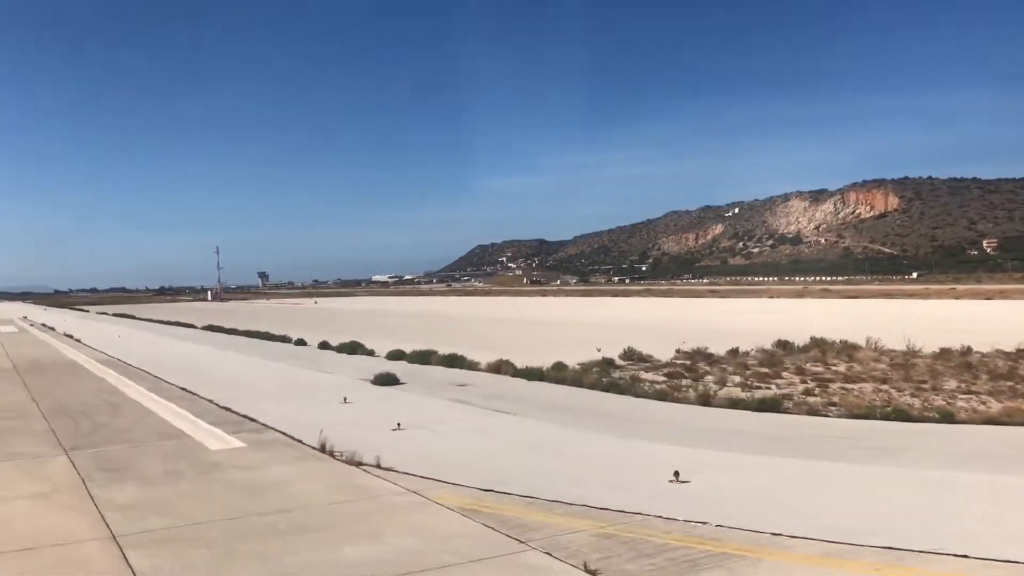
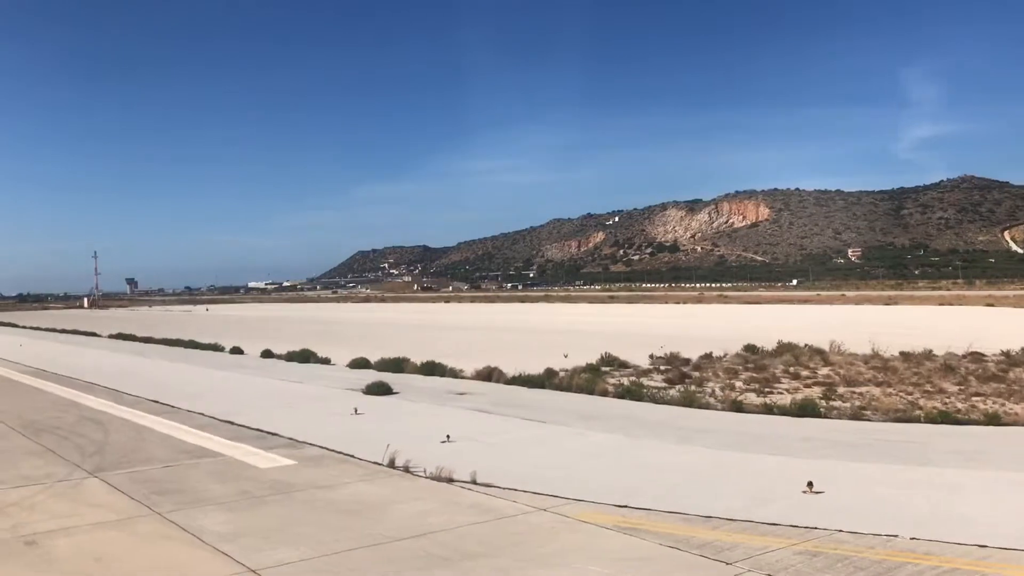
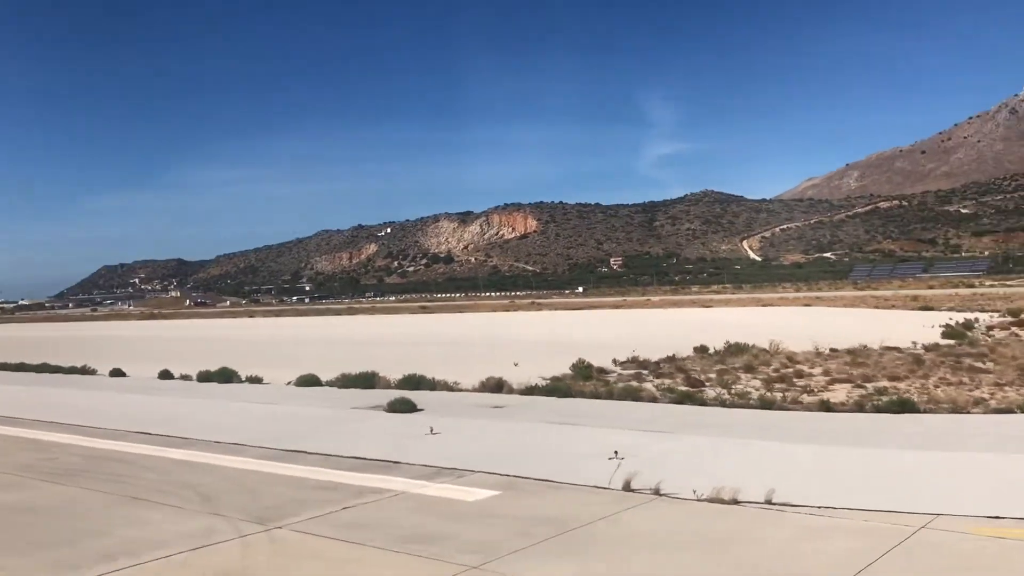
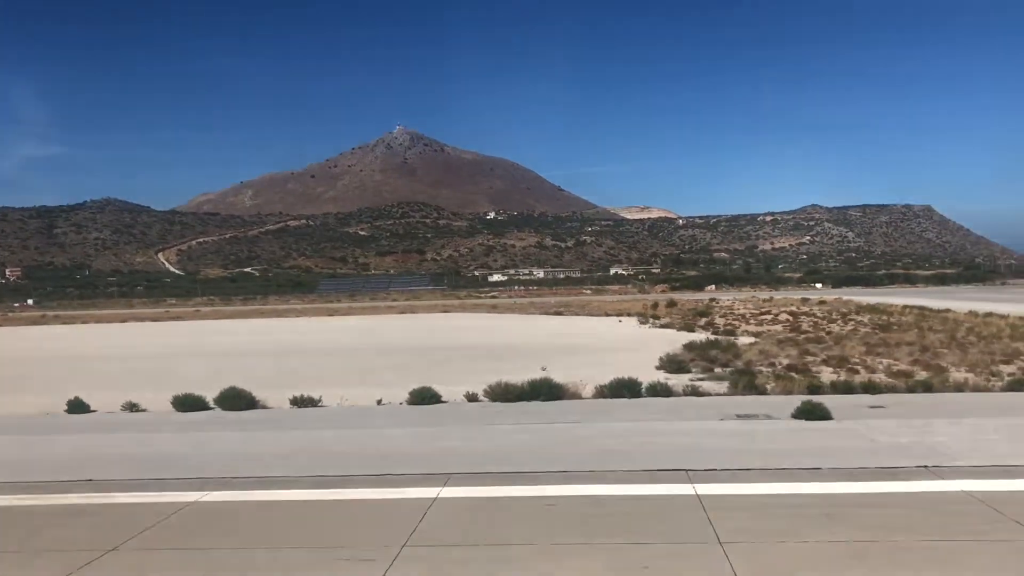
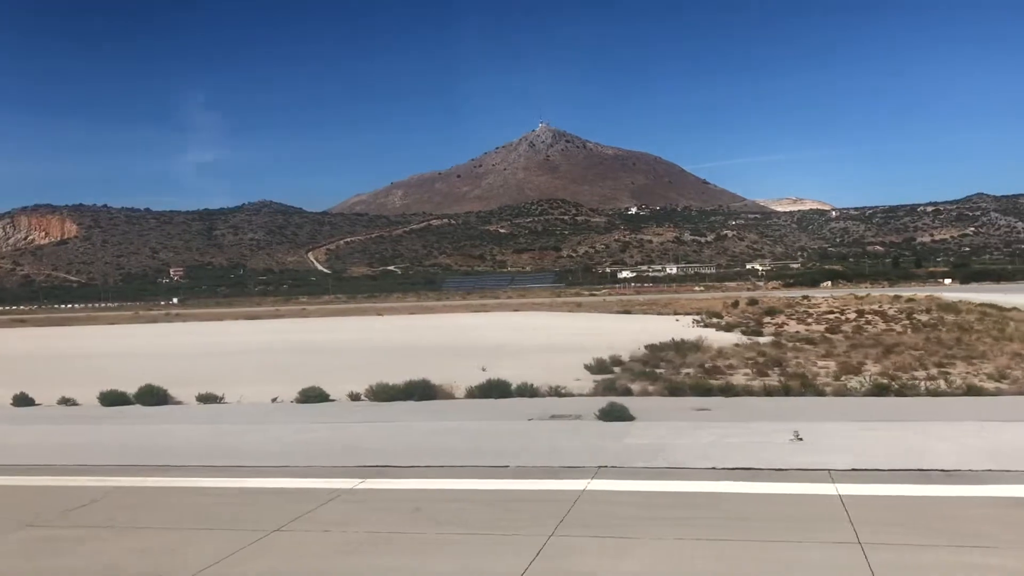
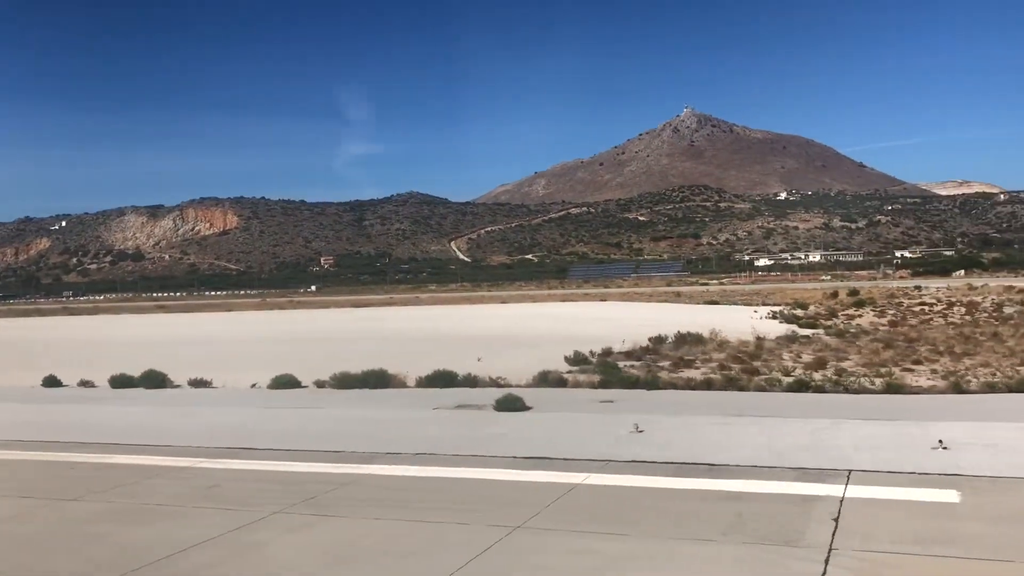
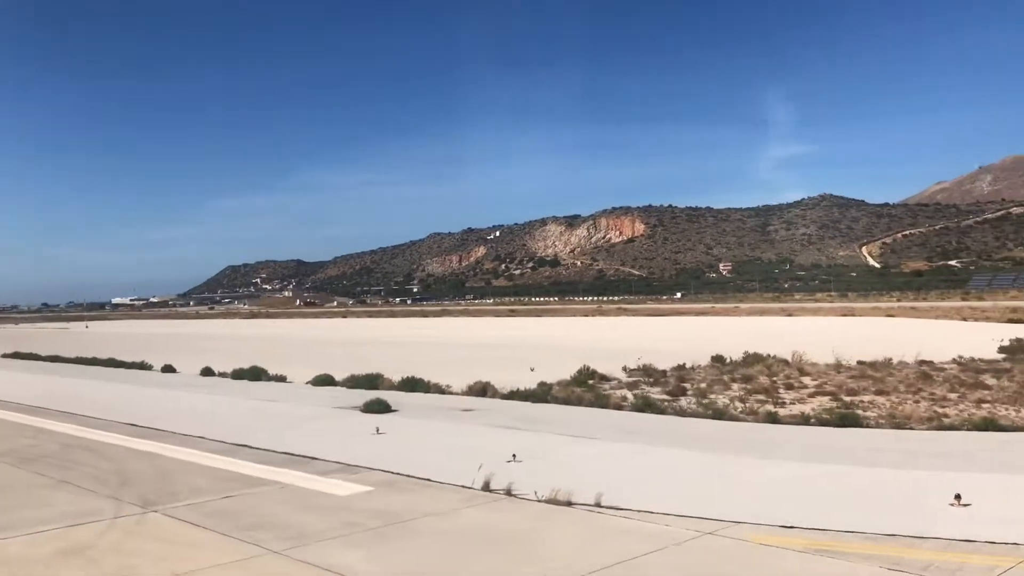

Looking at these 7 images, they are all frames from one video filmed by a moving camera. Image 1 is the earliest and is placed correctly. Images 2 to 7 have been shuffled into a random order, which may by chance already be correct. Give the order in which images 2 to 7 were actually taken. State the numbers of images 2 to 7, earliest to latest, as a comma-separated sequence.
2, 7, 3, 6, 5, 4
